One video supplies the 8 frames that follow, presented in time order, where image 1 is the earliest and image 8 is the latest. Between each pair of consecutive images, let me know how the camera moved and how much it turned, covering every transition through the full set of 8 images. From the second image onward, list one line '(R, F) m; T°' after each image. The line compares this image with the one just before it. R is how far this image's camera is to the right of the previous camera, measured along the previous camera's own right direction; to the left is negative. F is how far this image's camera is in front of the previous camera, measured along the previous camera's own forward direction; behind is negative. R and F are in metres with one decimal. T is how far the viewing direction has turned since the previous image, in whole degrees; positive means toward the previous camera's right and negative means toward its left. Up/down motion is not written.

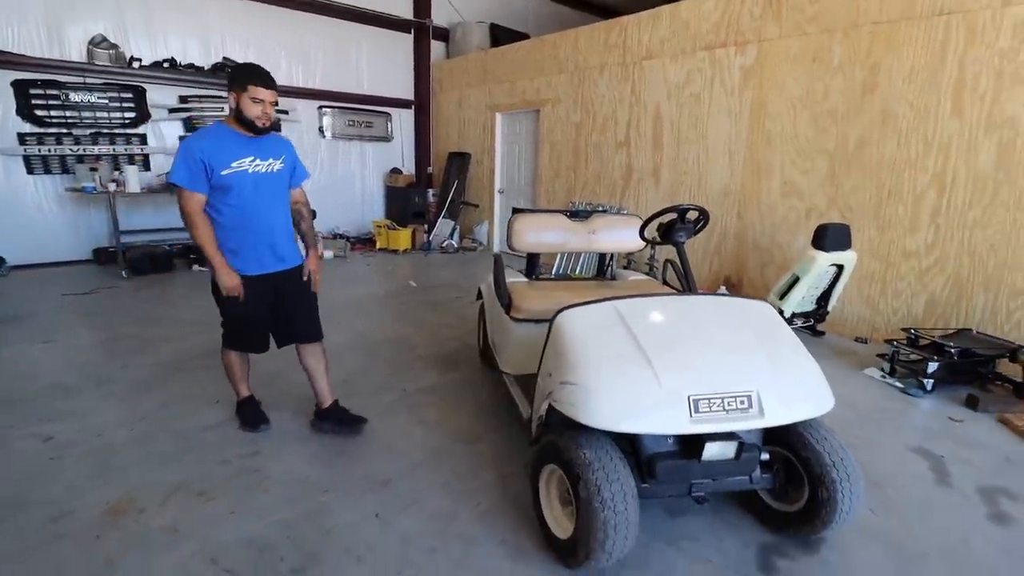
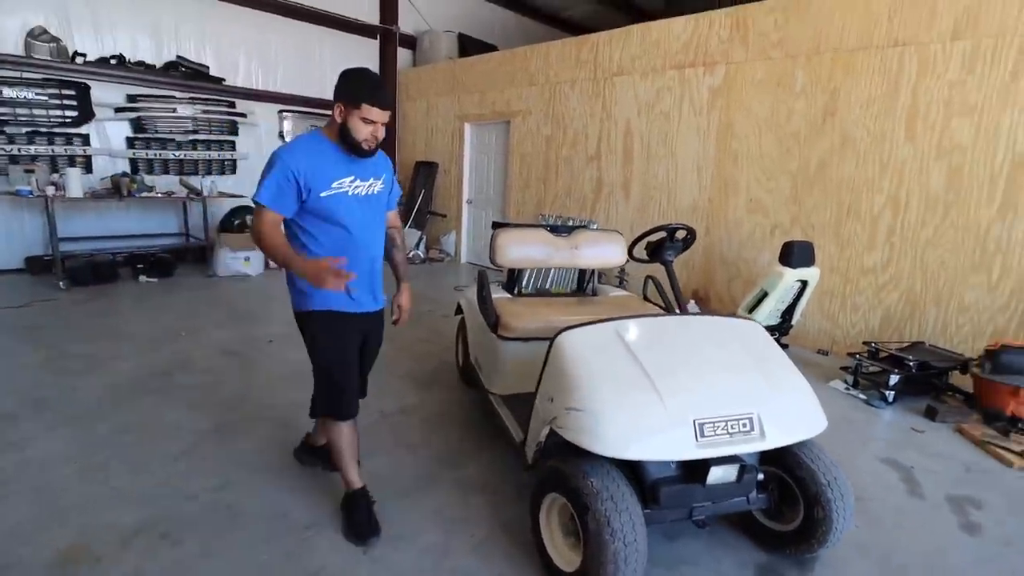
(-0.1, +0.1) m; +5°
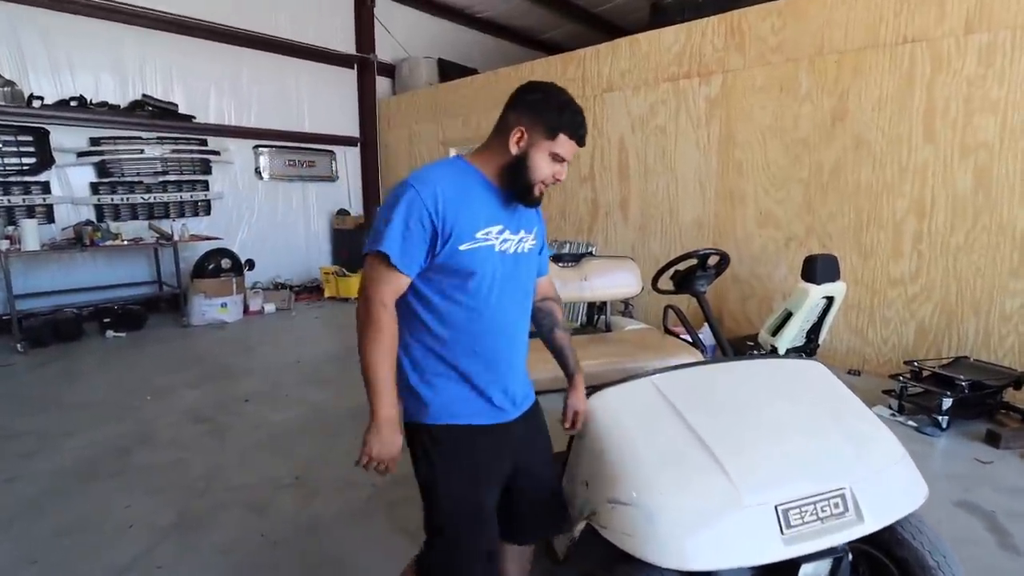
(-0.1, +0.3) m; +1°
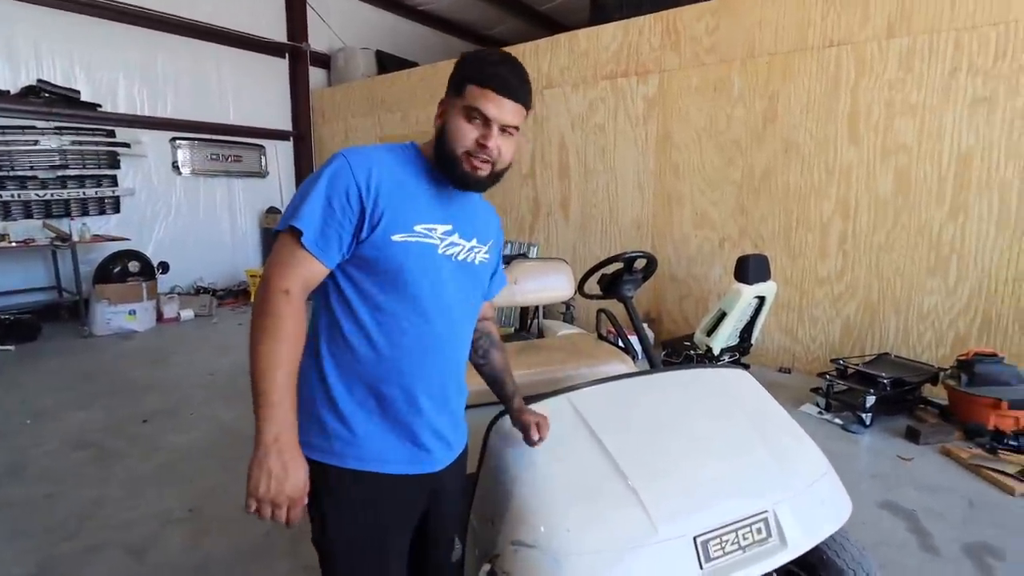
(+0.1, +0.1) m; +5°
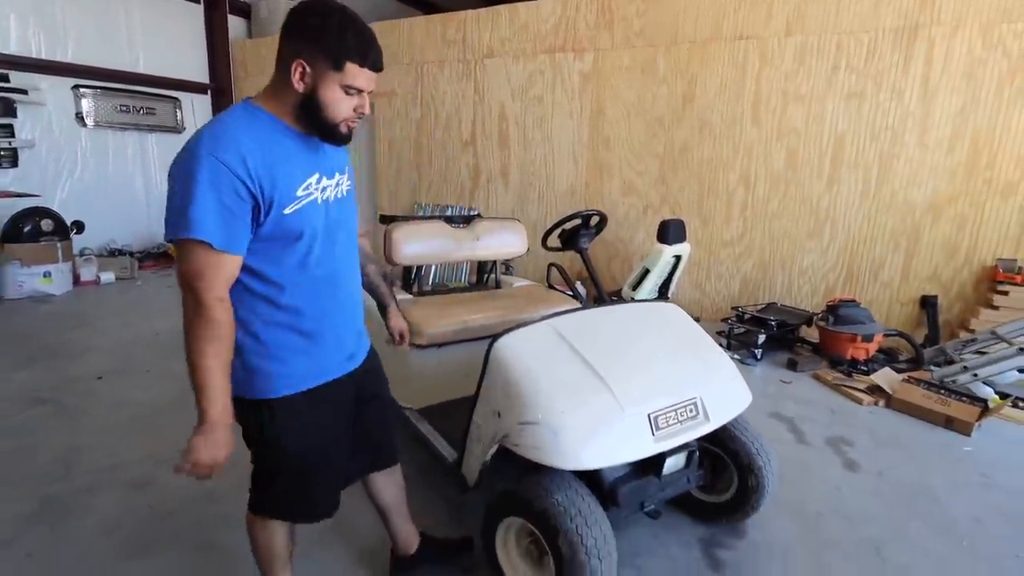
(-0.2, -0.3) m; +9°
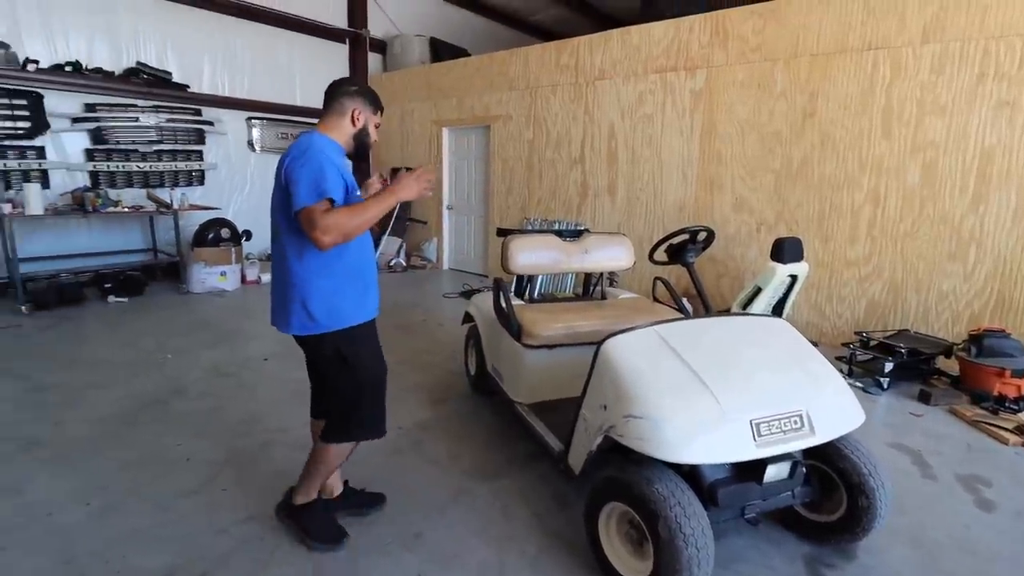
(0.0, -0.2) m; -11°
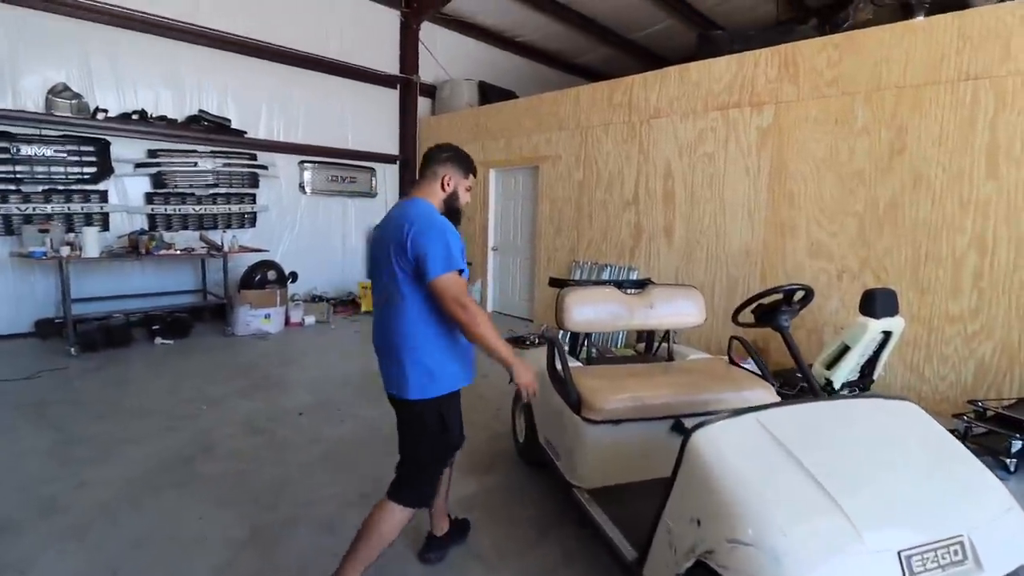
(-0.1, +0.3) m; -5°
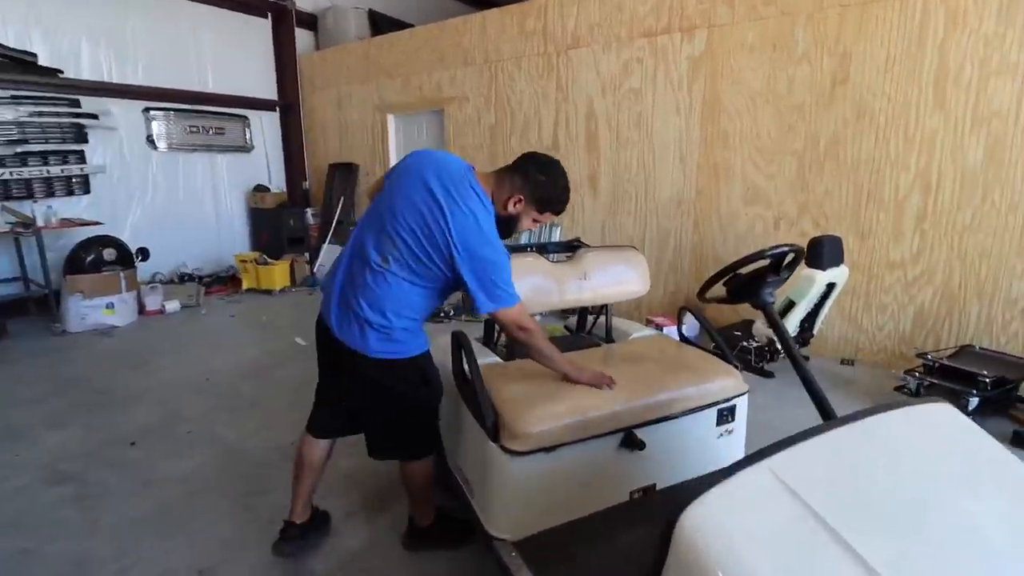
(+0.1, +0.6) m; +9°
